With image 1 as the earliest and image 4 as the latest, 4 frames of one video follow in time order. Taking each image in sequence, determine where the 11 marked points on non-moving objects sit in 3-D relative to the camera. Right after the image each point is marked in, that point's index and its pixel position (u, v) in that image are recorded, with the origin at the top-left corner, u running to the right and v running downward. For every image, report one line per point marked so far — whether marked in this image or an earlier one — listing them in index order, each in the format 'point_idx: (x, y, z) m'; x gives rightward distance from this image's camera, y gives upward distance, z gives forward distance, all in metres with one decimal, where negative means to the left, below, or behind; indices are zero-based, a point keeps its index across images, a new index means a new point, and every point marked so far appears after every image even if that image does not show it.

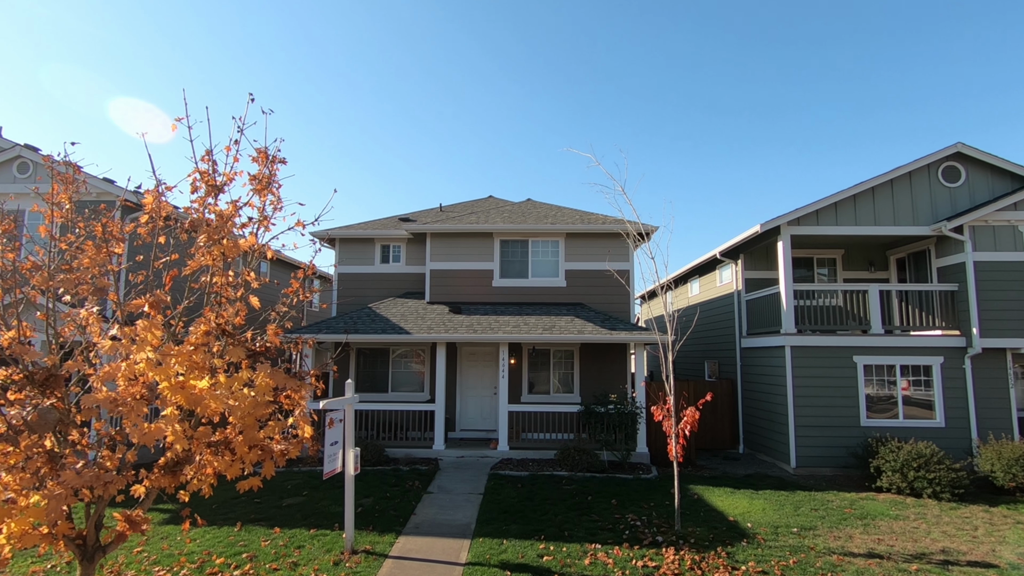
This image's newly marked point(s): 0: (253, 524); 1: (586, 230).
0: (-3.9, -3.5, +7.9) m
1: (+1.9, +1.5, +13.1) m
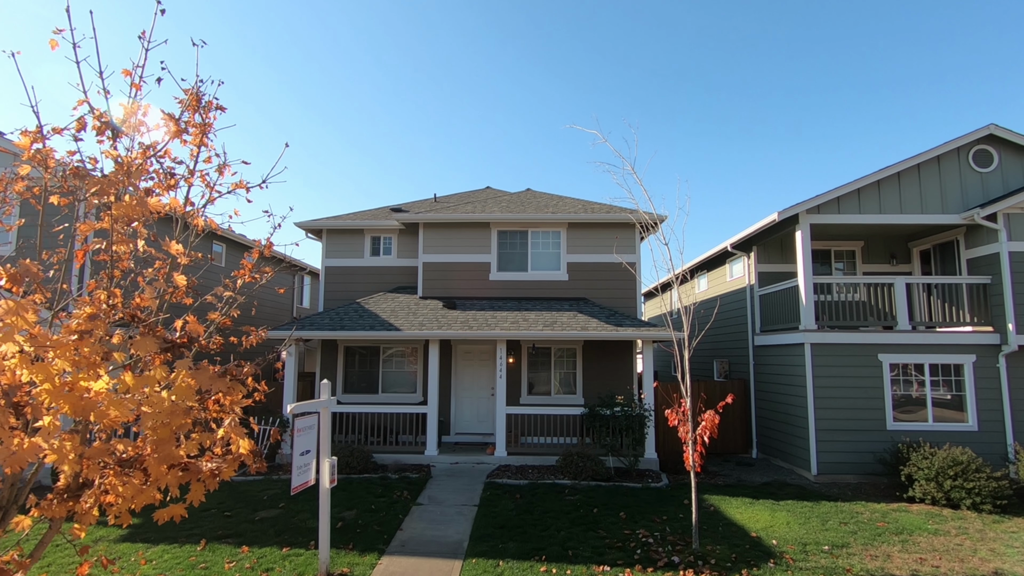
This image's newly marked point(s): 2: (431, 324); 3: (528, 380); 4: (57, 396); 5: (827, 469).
0: (-3.9, -3.4, +7.0) m
1: (+1.8, +1.6, +12.3) m
2: (-1.7, -0.8, +11.1) m
3: (+0.4, -2.2, +12.5) m
4: (-2.1, -0.5, +2.5) m
5: (+6.3, -3.6, +10.5) m
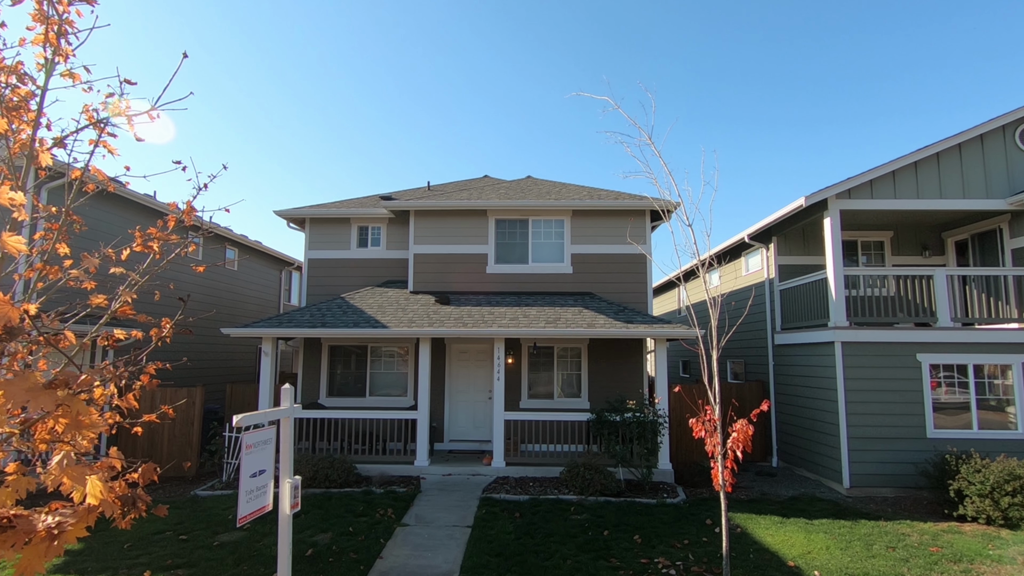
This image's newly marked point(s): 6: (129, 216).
0: (-3.9, -3.3, +6.0) m
1: (+1.8, +1.8, +11.2) m
2: (-1.8, -0.6, +10.1) m
3: (+0.4, -2.1, +11.4) m
4: (-2.2, -0.4, +1.4) m
5: (+6.3, -3.5, +9.5) m
6: (-8.3, +1.6, +11.4) m
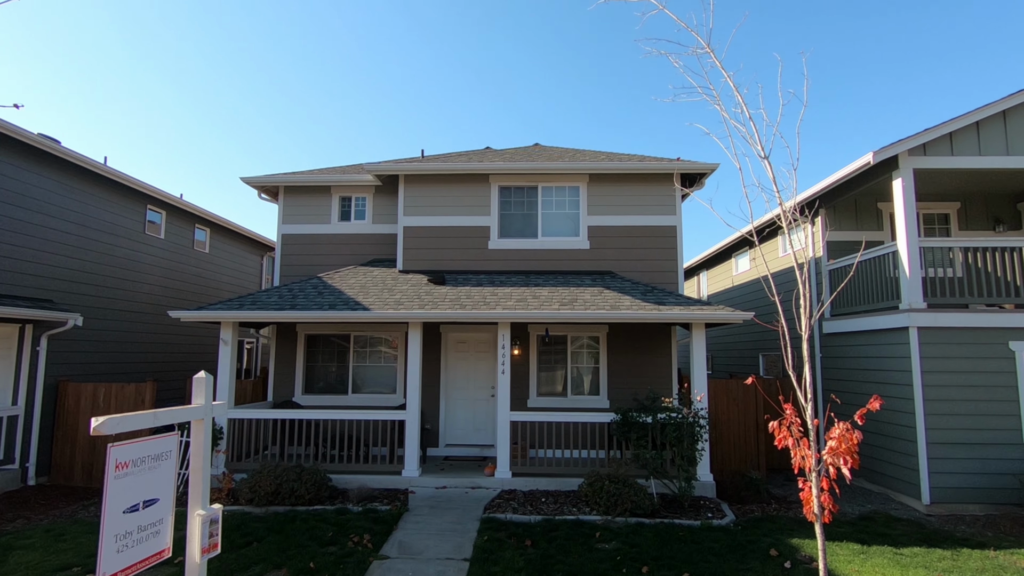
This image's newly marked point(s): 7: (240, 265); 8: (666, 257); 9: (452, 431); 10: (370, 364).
0: (-3.8, -2.9, +4.3) m
1: (+1.9, +2.2, +9.6) m
2: (-1.6, -0.2, +8.4) m
3: (+0.5, -1.7, +9.8) m
4: (-2.1, 0.0, -0.3) m
5: (+6.4, -3.1, +7.8) m
6: (-8.2, +2.0, +9.7) m
7: (-7.8, +0.6, +15.0) m
8: (+2.9, +0.6, +9.8) m
9: (-1.1, -2.7, +9.9) m
10: (-2.8, -1.5, +10.5) m
